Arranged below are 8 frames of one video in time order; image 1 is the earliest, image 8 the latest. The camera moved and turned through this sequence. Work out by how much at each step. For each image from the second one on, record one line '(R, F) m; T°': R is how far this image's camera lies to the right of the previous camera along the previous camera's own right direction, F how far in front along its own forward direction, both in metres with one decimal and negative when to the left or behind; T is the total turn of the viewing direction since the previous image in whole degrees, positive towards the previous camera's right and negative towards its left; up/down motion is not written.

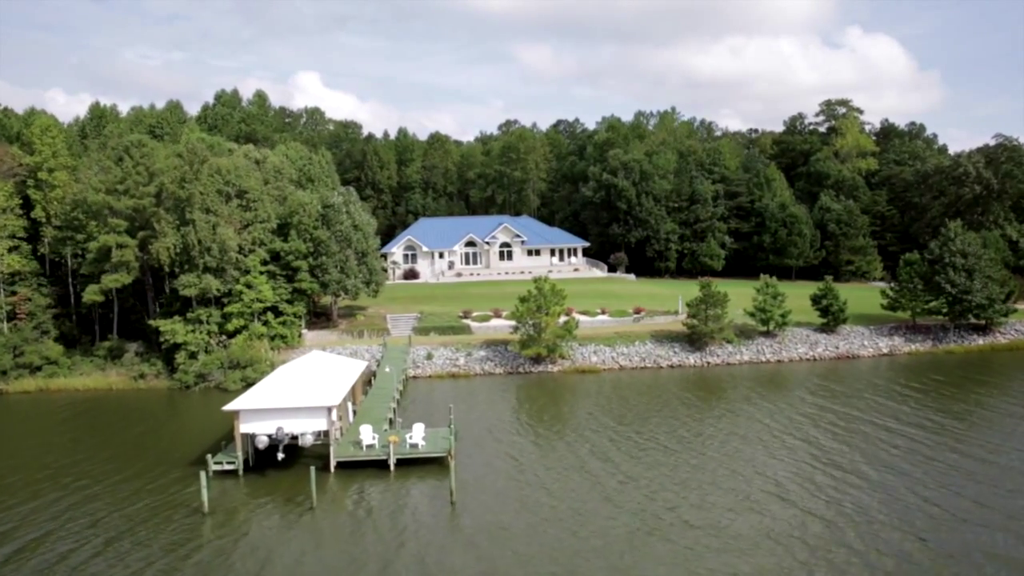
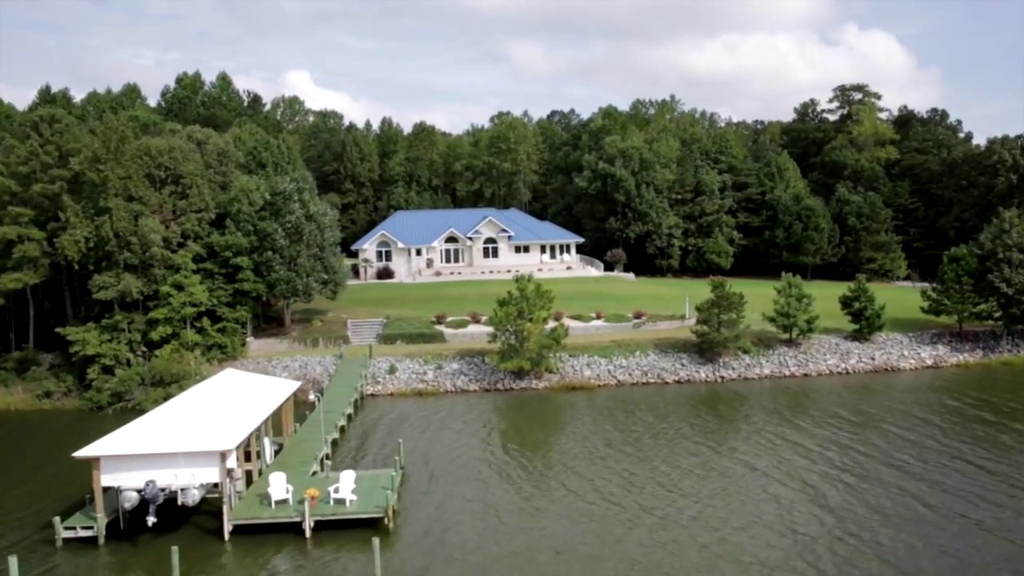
(+1.2, +7.9) m; 0°
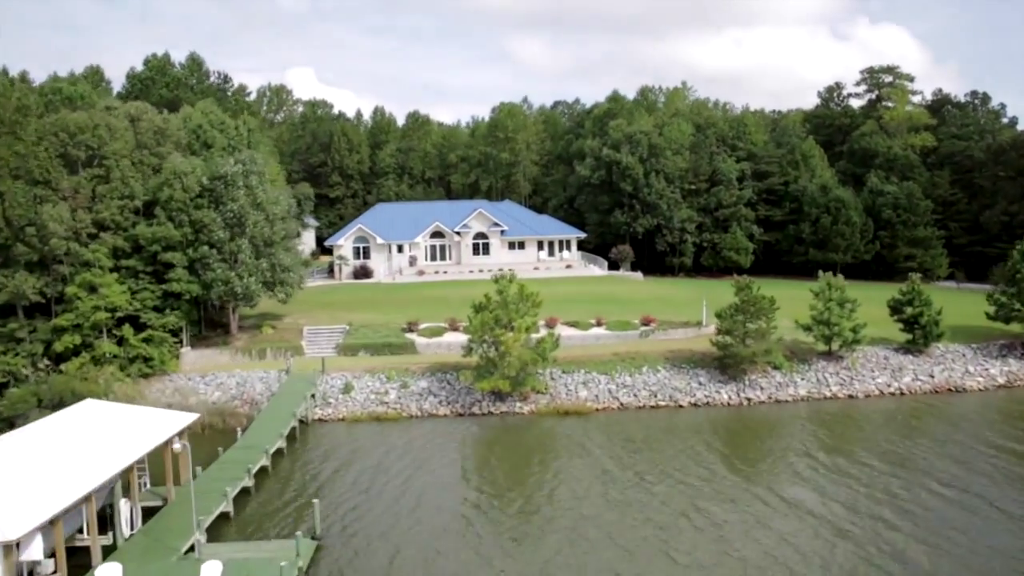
(+1.5, +7.7) m; -1°
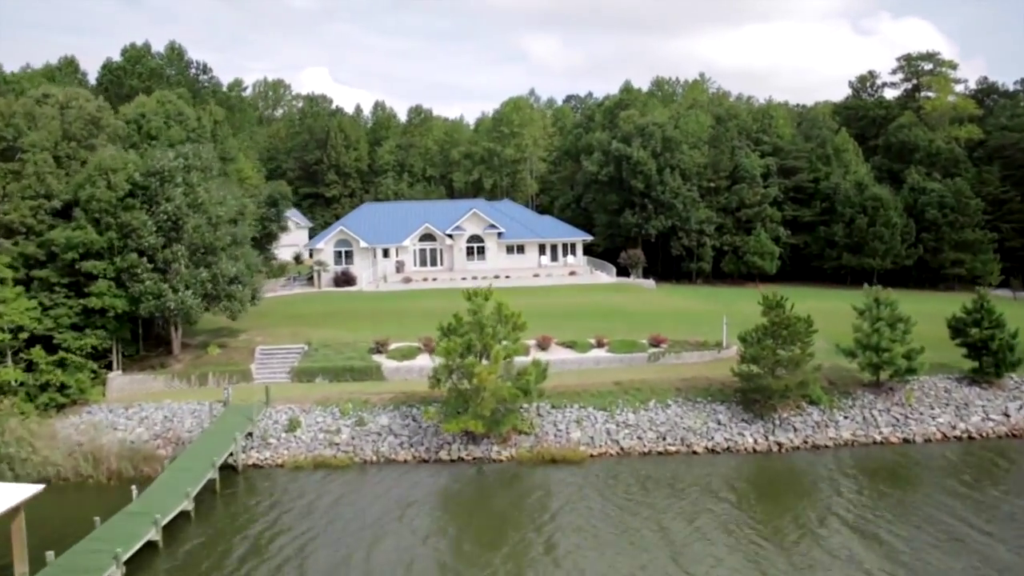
(+1.7, +6.3) m; -1°
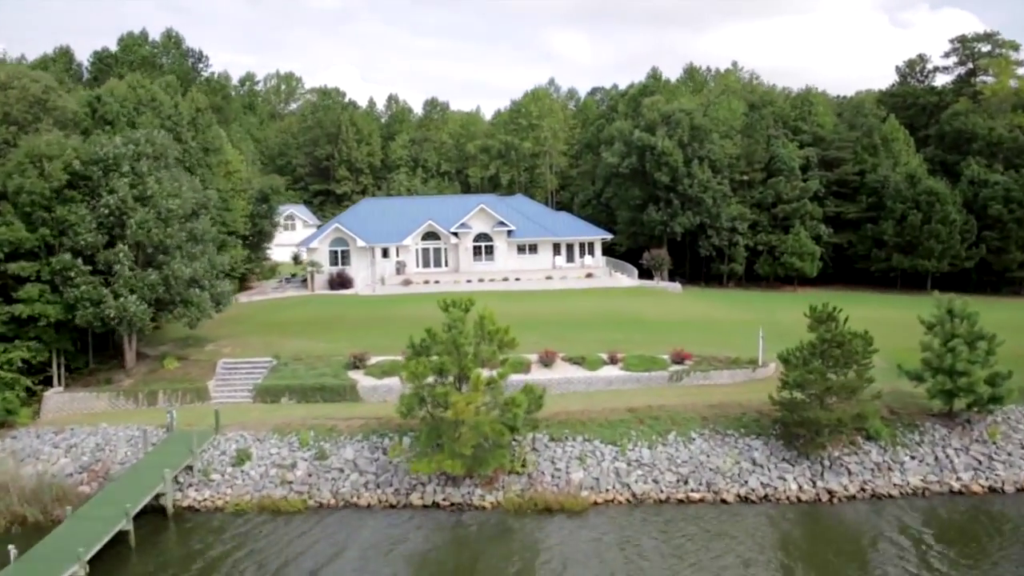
(+1.4, +5.2) m; -2°
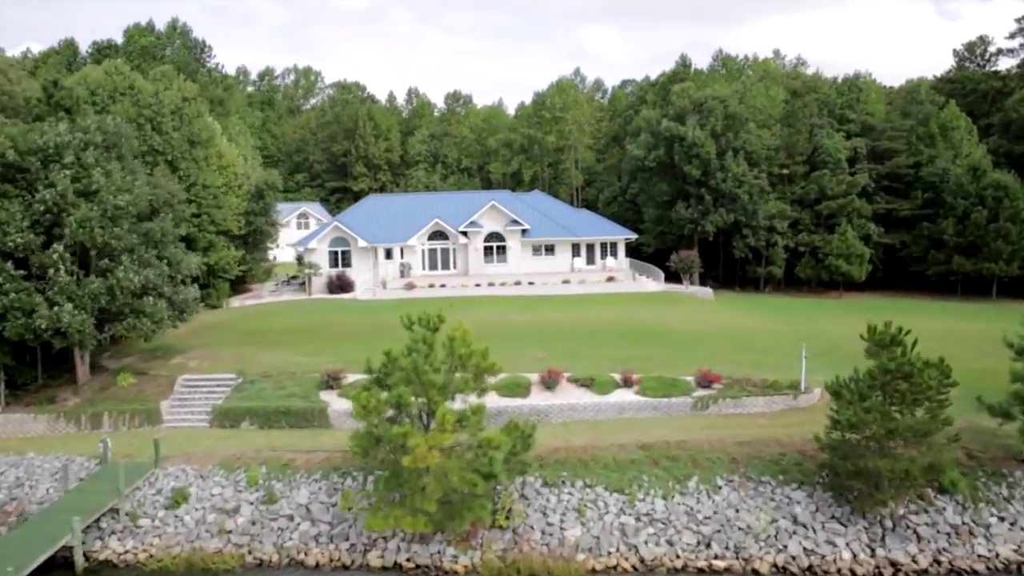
(+1.4, +4.5) m; -3°
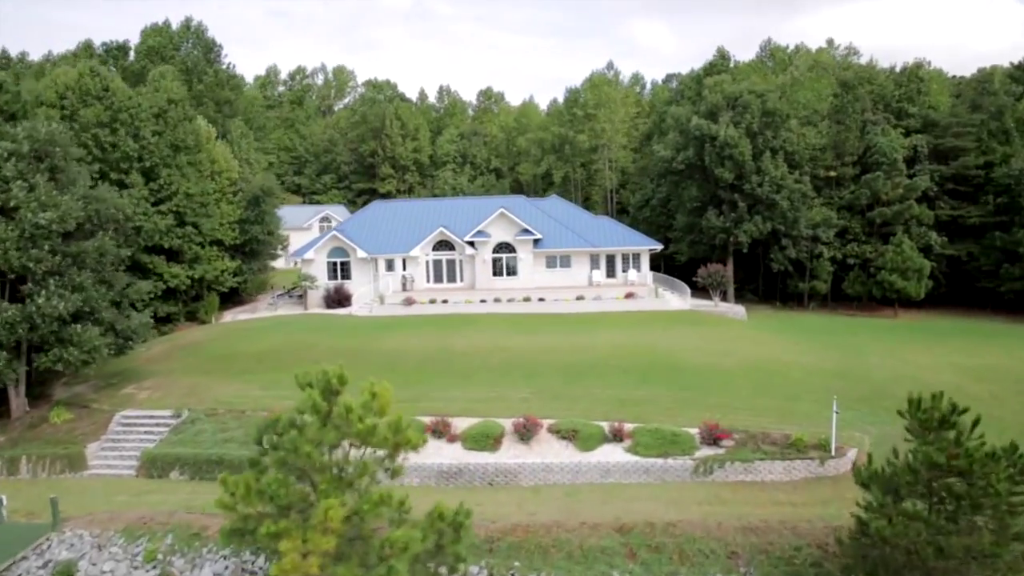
(+2.7, +4.3) m; -4°
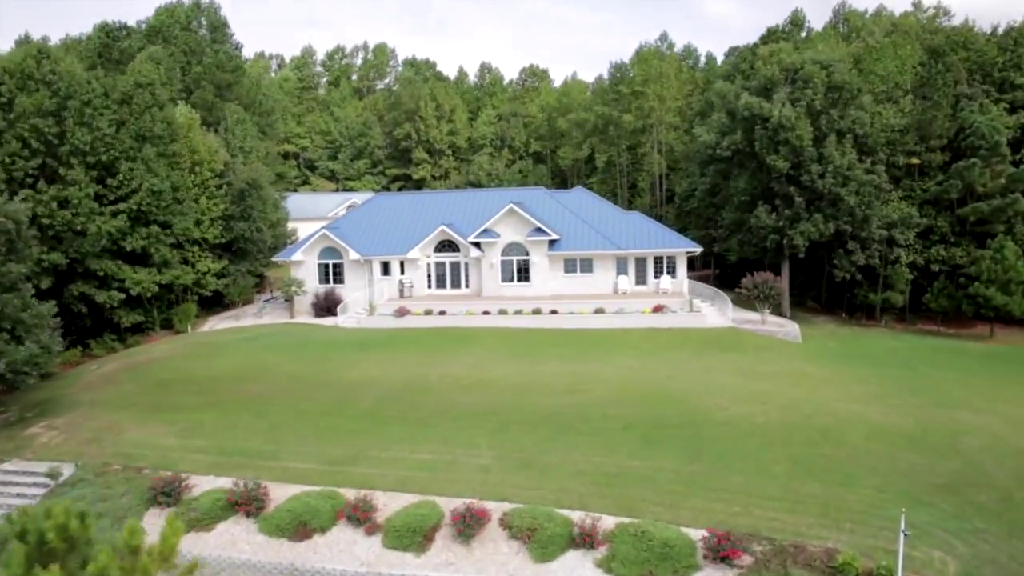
(+3.0, +6.2) m; -5°
